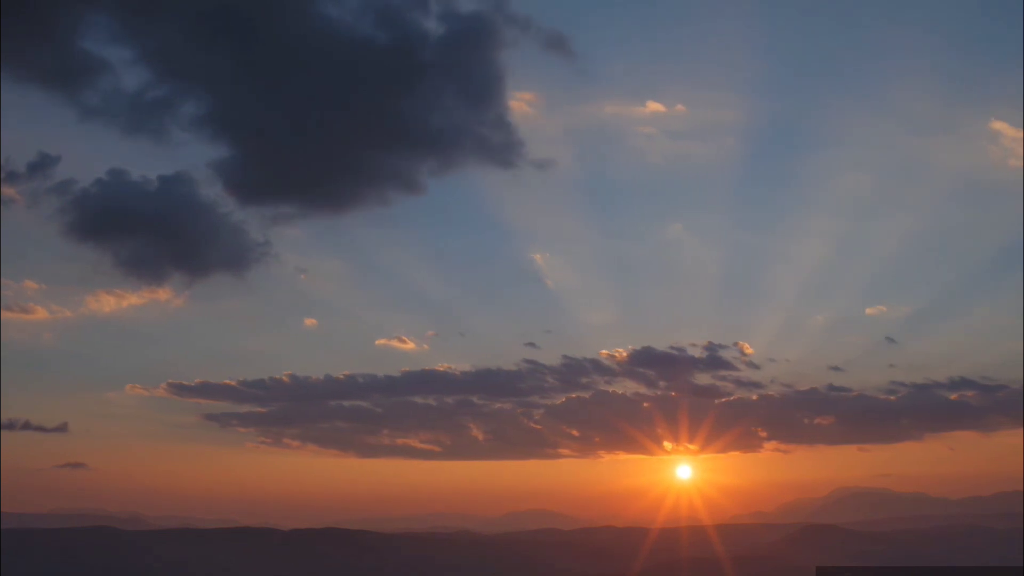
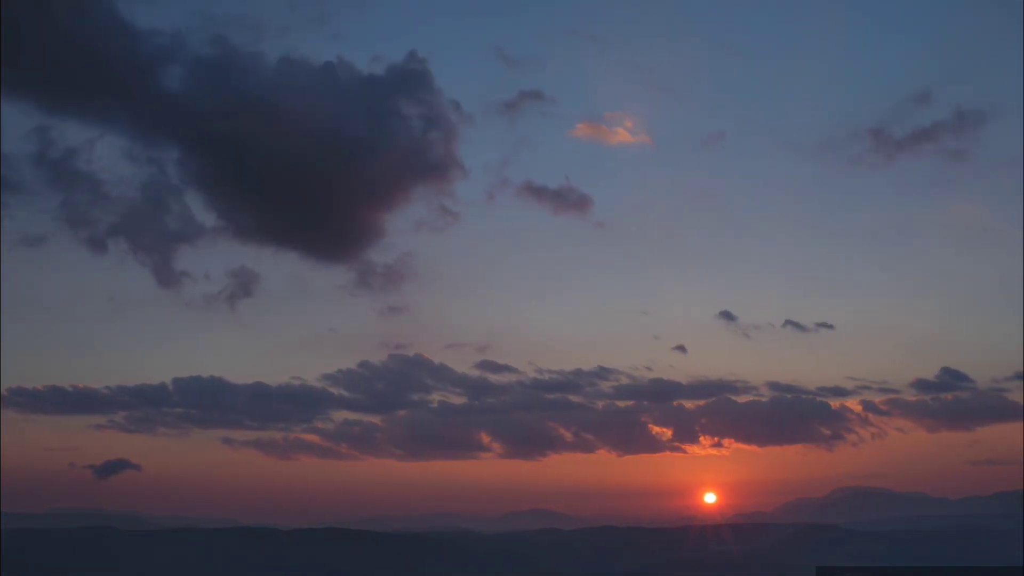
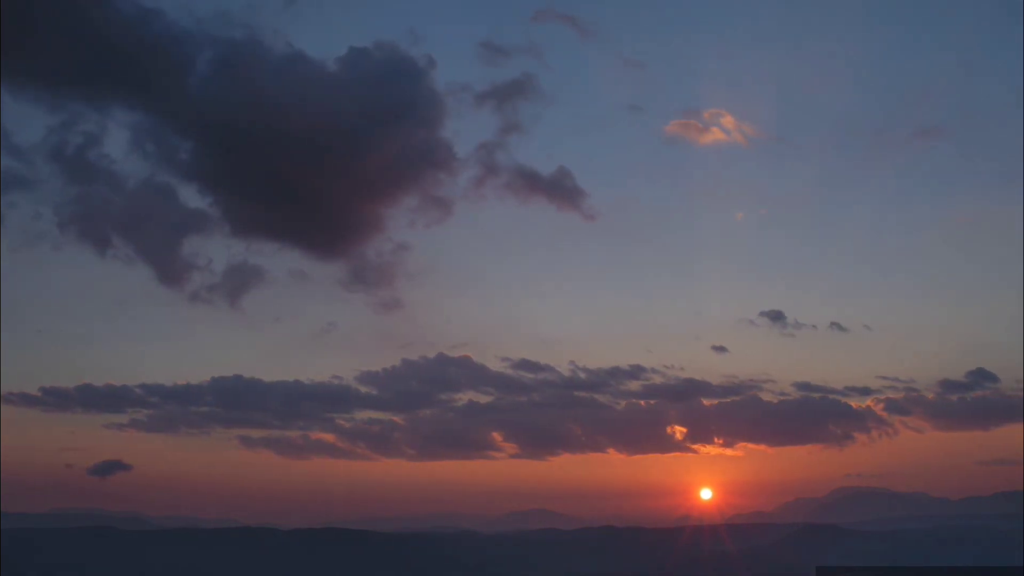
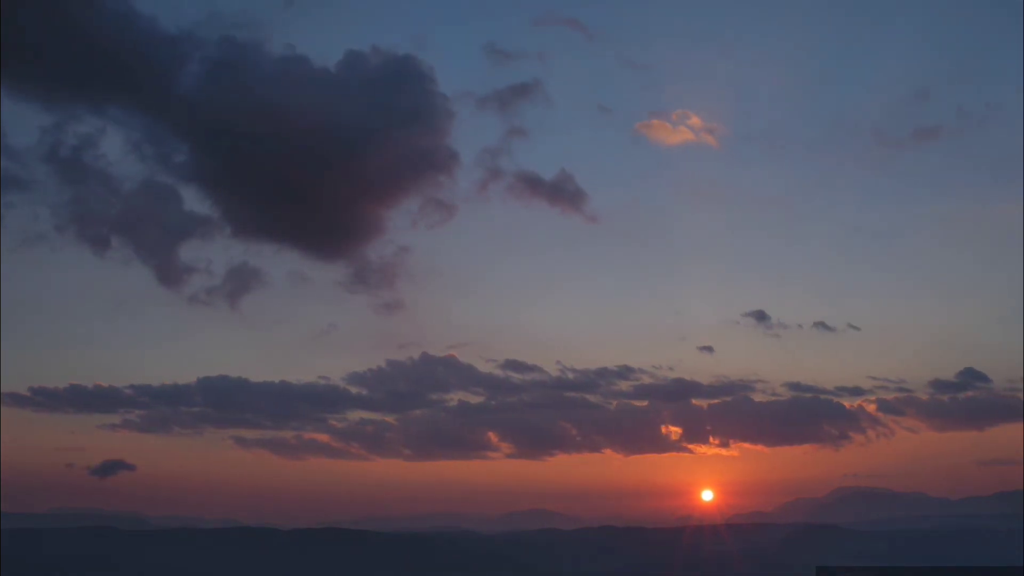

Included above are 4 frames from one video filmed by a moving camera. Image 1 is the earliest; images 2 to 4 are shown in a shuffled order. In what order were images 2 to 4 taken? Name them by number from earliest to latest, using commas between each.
3, 4, 2
